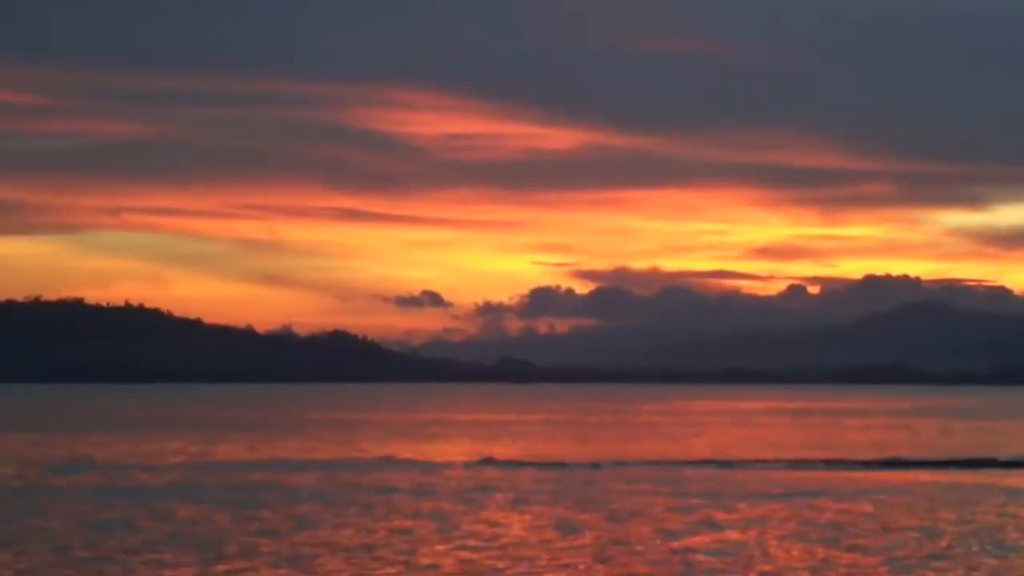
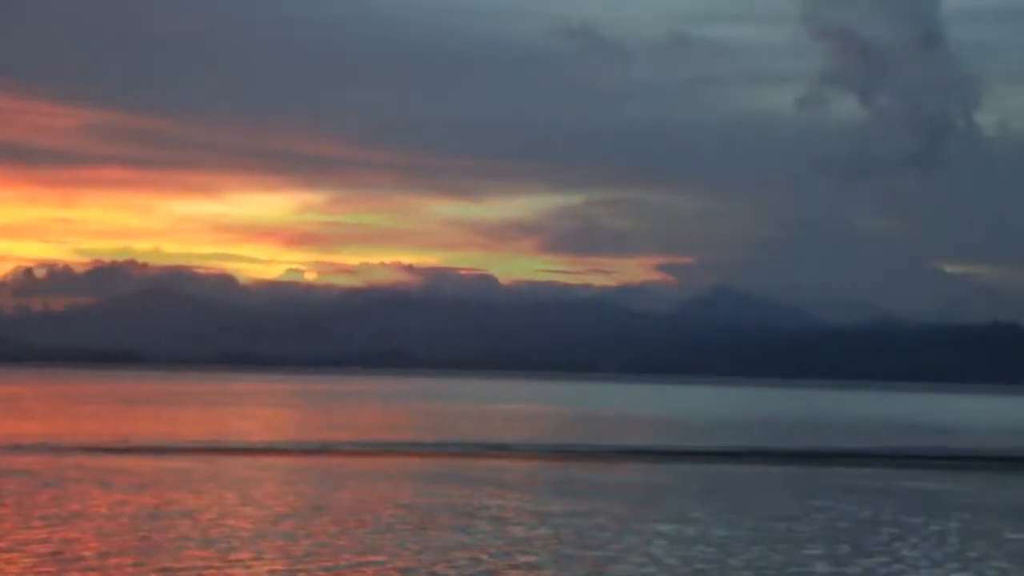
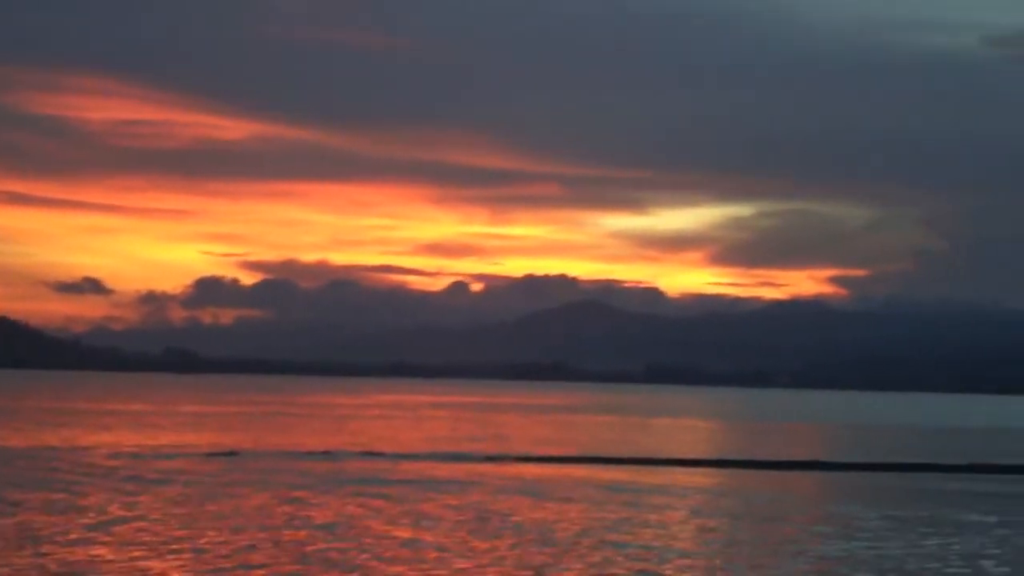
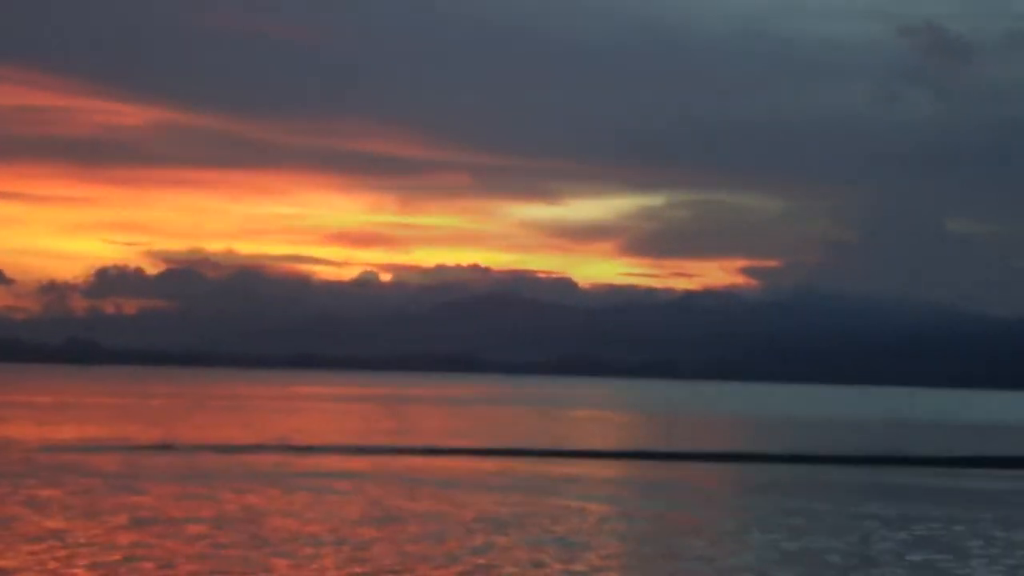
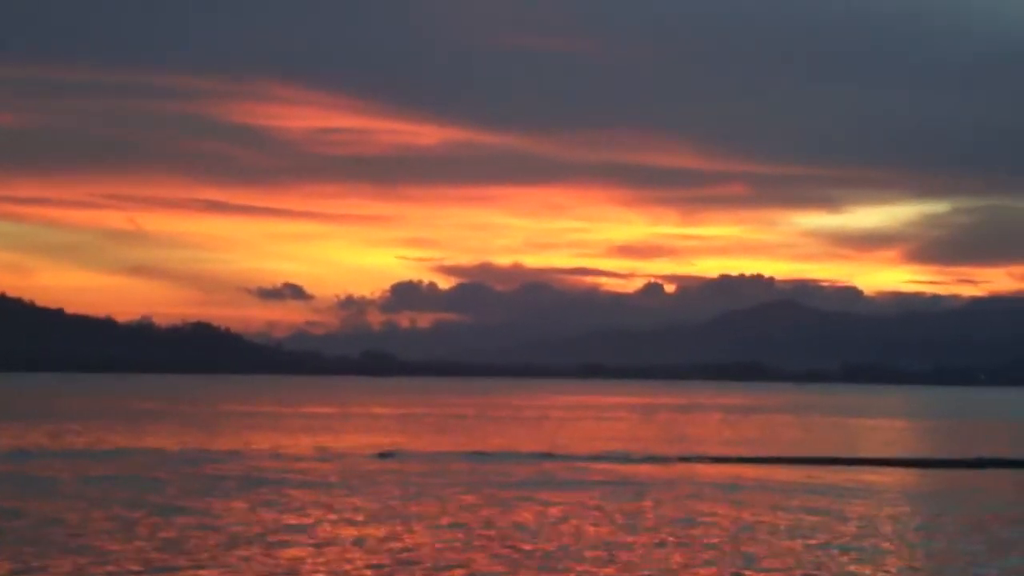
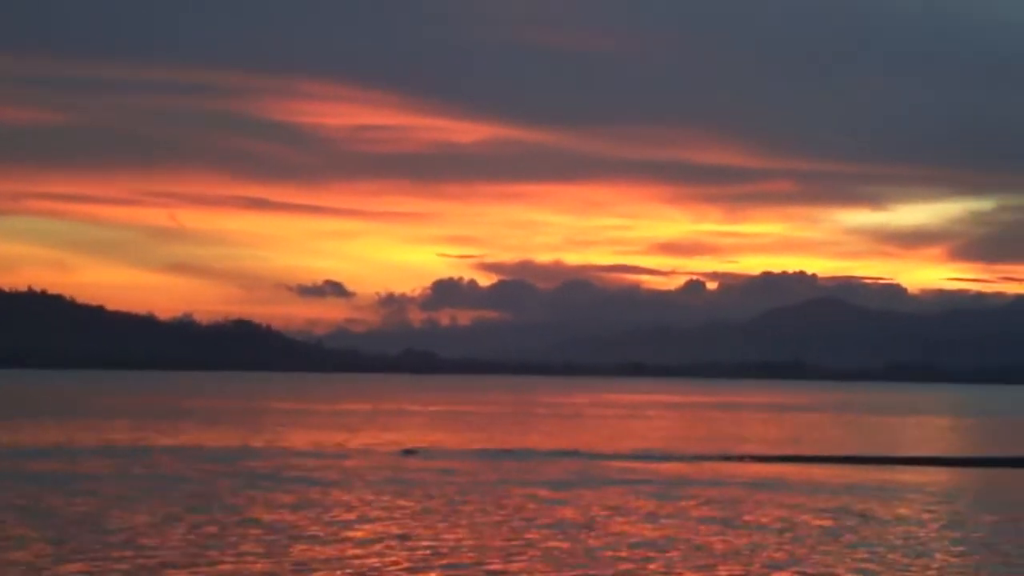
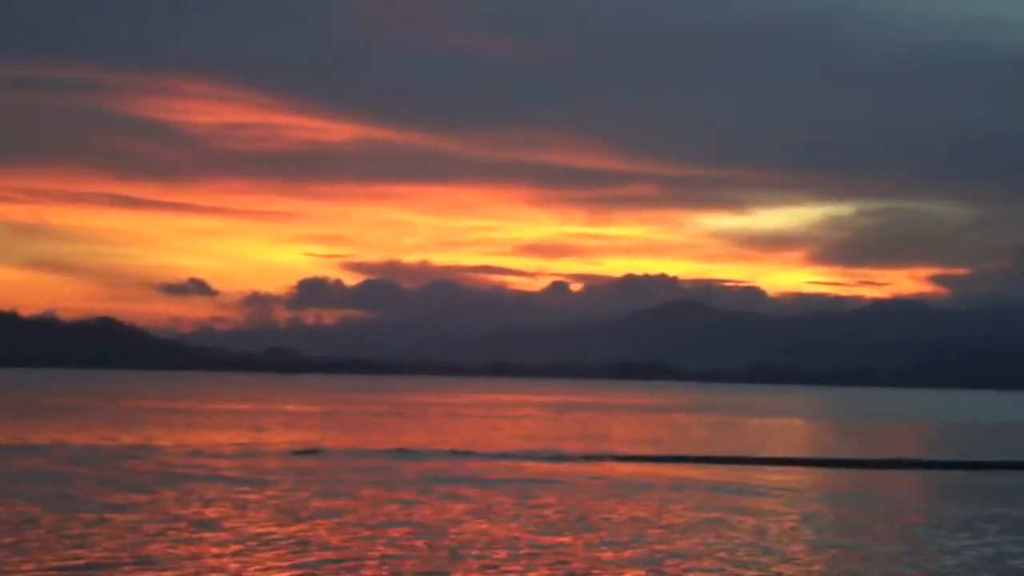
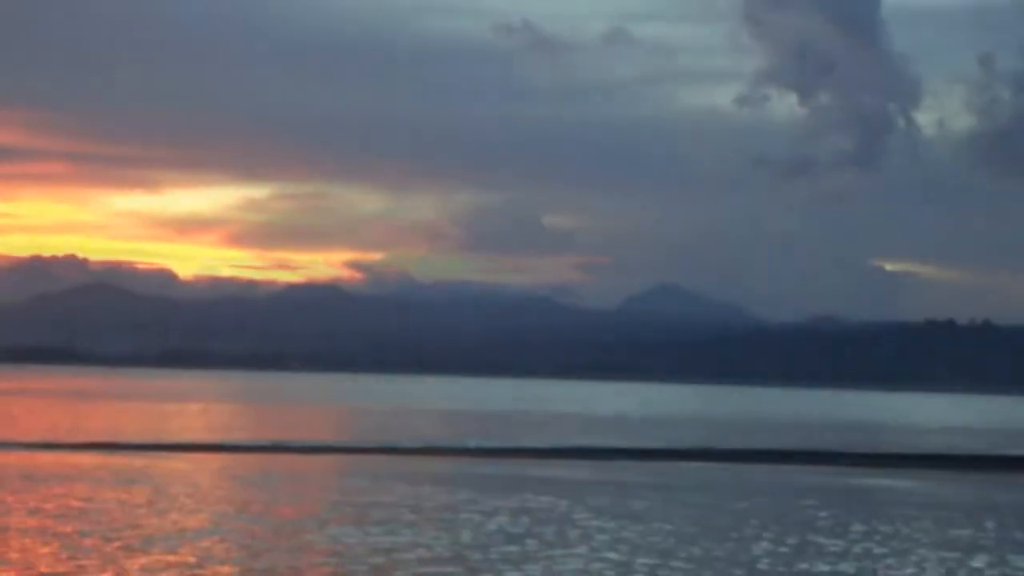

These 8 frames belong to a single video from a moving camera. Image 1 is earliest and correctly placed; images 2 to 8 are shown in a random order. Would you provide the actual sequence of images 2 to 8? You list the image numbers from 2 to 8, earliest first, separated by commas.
6, 5, 7, 3, 4, 2, 8
